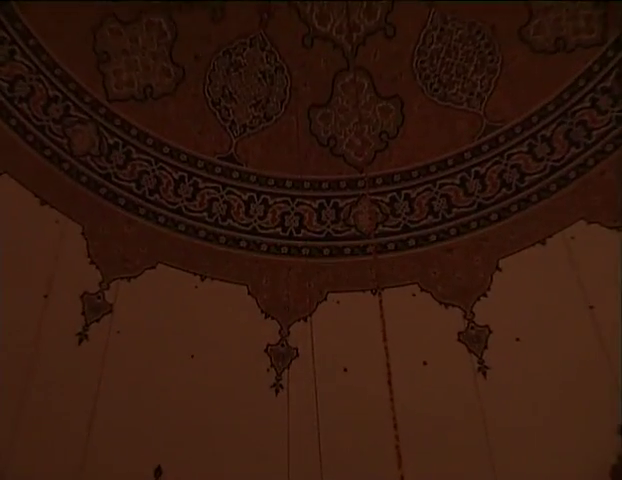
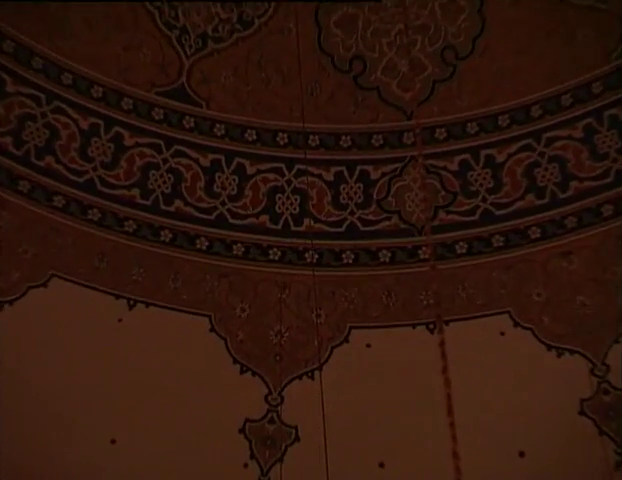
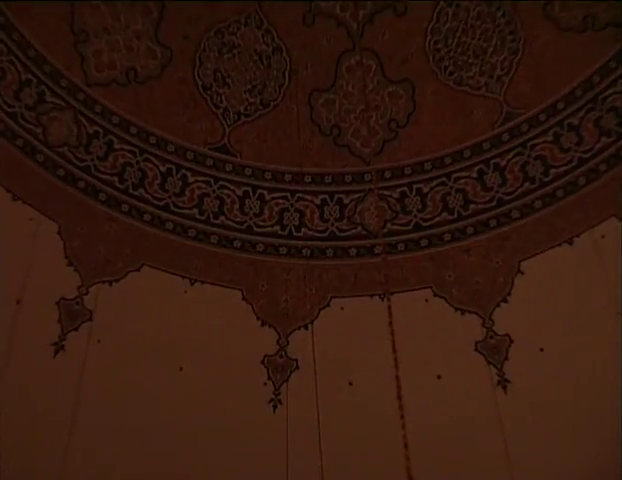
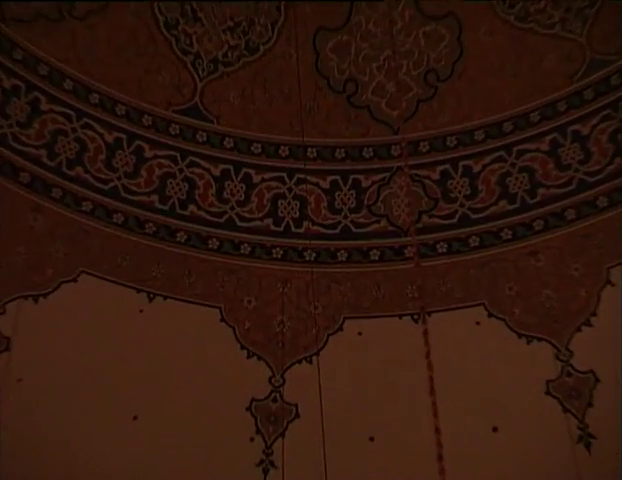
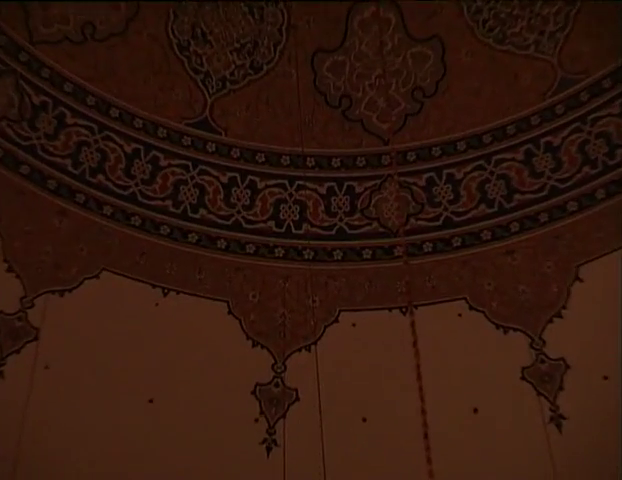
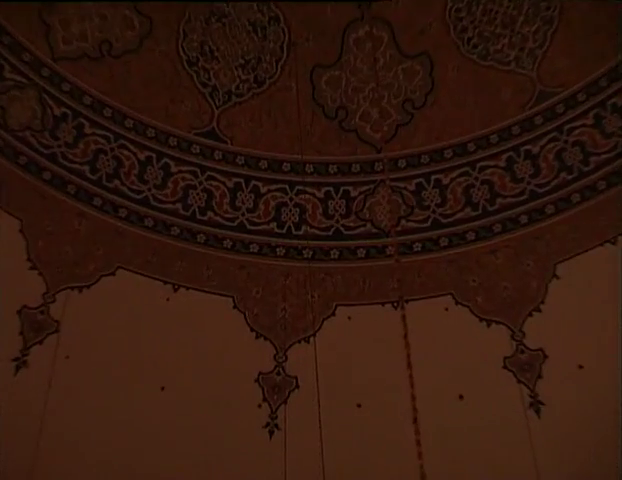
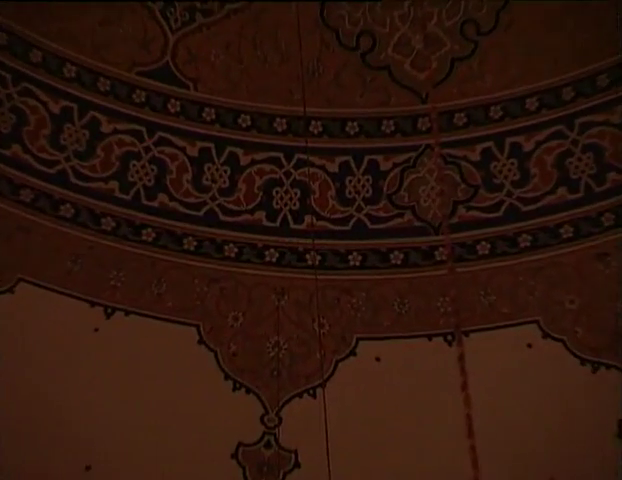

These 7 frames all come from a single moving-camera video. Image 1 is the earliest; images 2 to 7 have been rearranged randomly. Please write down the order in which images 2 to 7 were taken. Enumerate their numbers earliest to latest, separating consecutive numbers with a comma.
3, 6, 5, 4, 2, 7
